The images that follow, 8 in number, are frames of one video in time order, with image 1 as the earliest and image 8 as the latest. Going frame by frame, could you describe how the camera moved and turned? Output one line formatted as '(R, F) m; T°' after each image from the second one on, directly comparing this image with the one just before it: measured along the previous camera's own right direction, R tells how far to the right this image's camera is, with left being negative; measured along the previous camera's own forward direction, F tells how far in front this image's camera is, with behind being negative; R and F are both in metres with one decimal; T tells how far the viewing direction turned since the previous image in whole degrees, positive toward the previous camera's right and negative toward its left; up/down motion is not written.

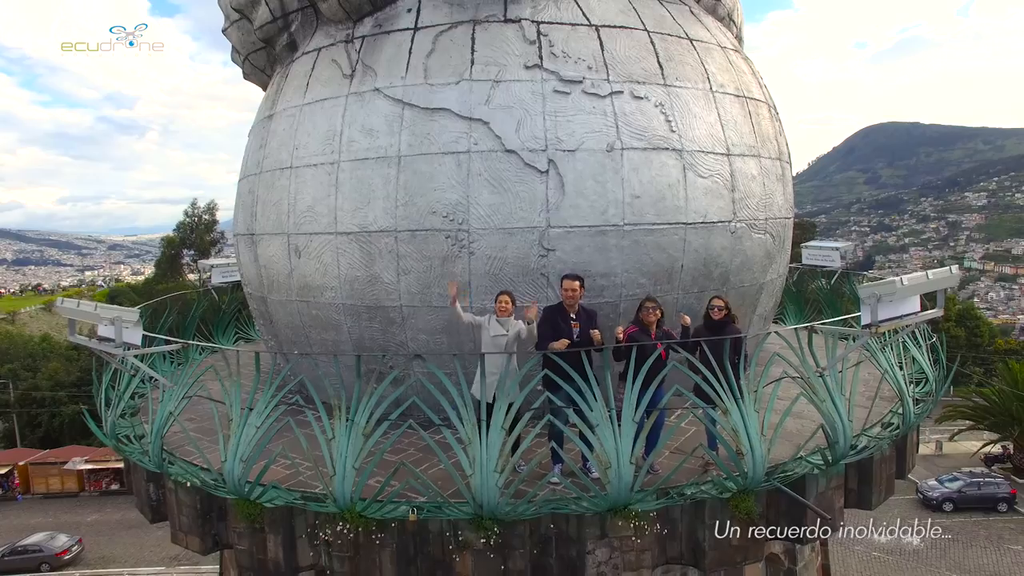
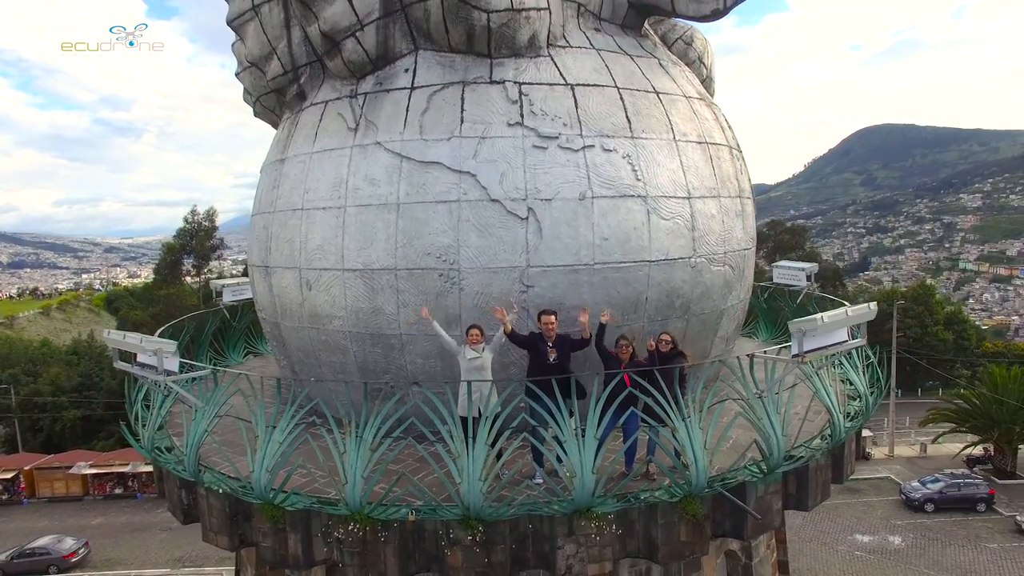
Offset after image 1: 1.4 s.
(+0.1, -0.5) m; 0°
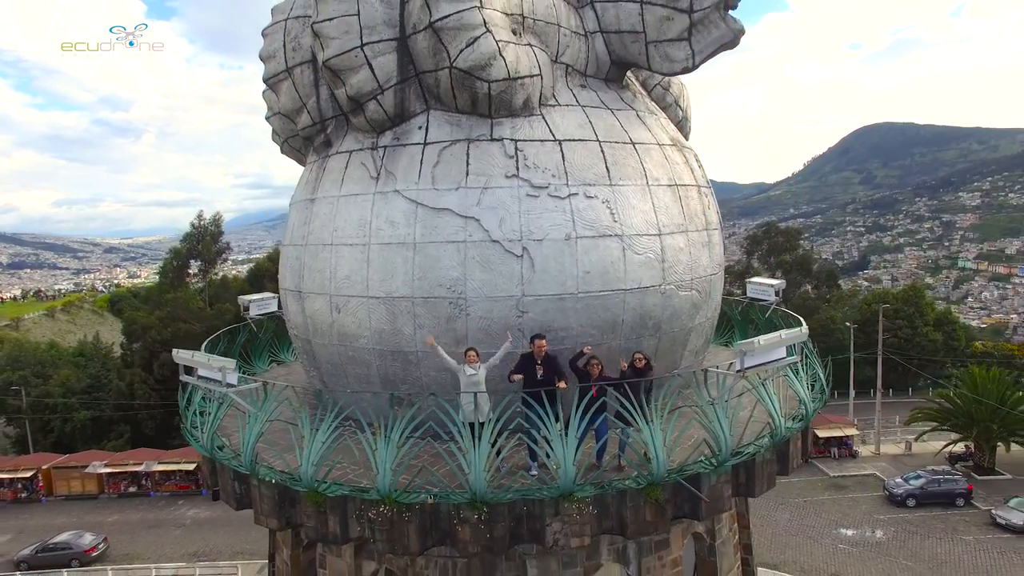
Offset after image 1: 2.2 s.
(0.0, -0.8) m; 0°
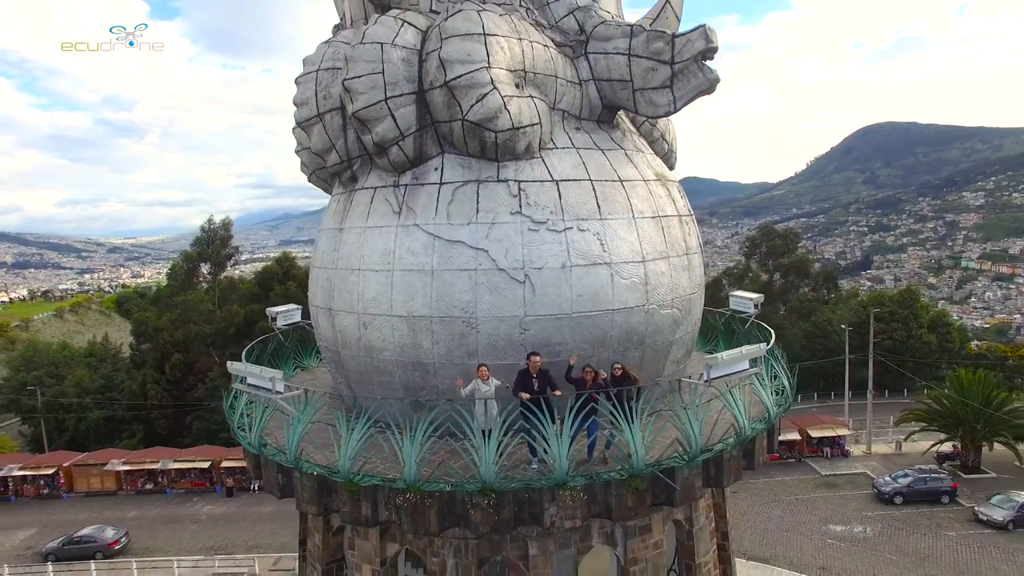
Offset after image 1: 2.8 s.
(0.0, -0.8) m; 0°
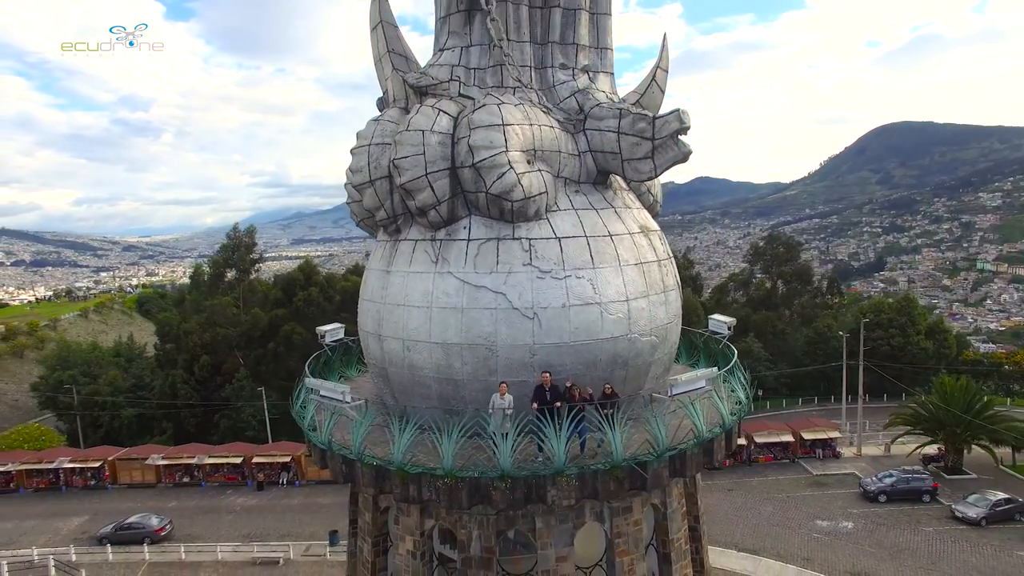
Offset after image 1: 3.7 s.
(0.0, -1.6) m; -1°
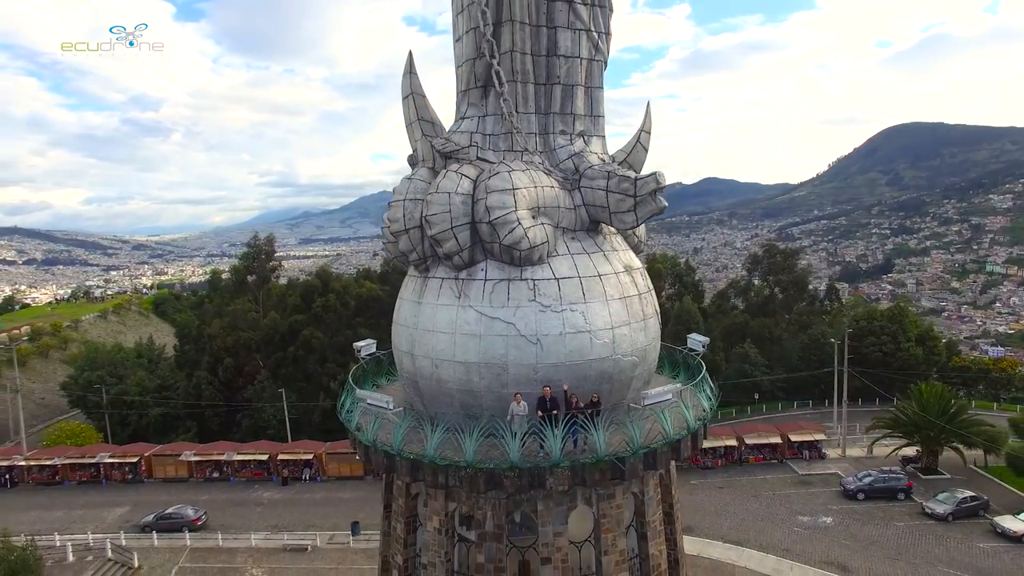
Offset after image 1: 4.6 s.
(0.0, -1.8) m; -1°
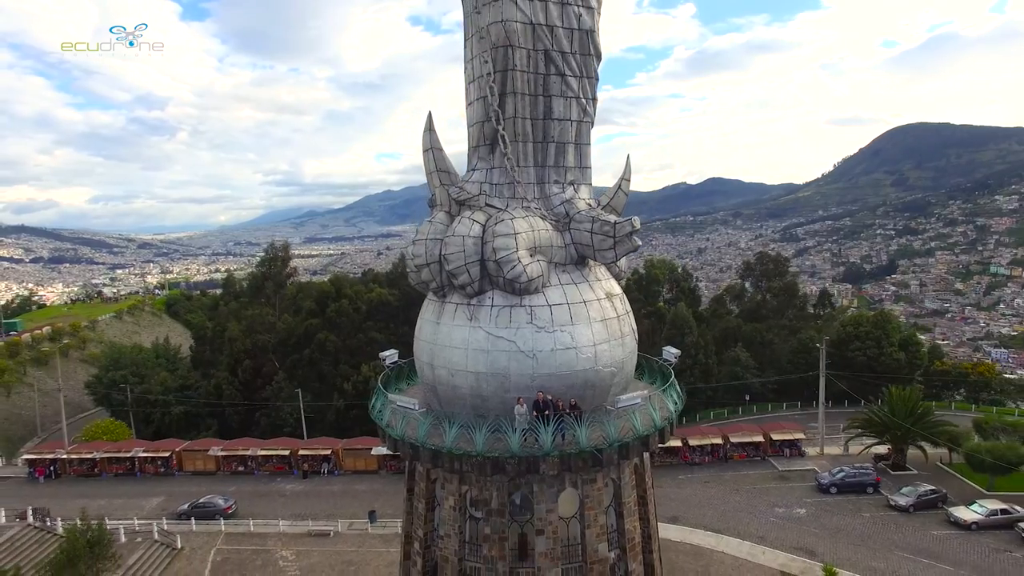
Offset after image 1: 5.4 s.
(0.0, -2.1) m; 0°
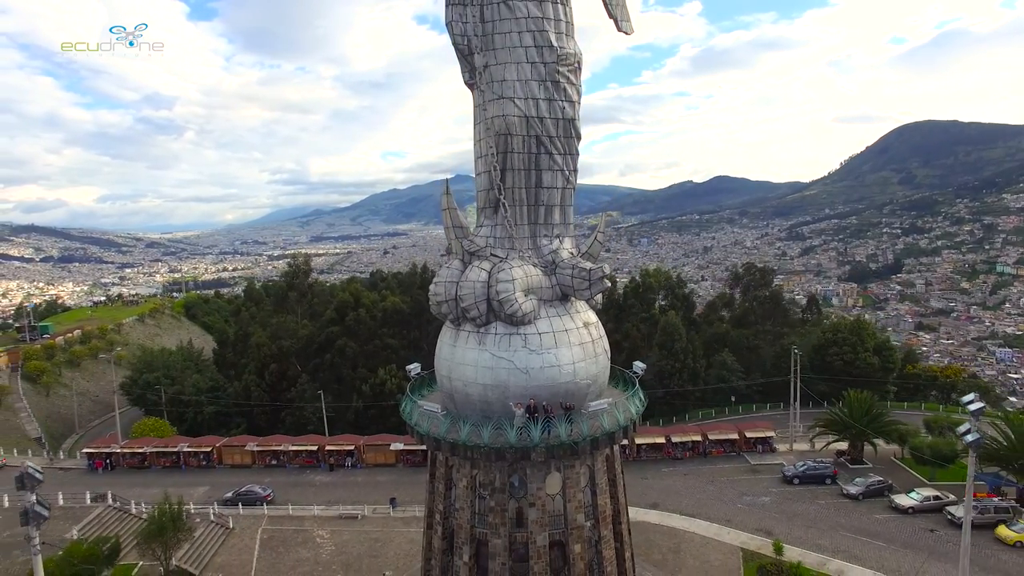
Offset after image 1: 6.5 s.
(+0.2, -3.5) m; -1°
